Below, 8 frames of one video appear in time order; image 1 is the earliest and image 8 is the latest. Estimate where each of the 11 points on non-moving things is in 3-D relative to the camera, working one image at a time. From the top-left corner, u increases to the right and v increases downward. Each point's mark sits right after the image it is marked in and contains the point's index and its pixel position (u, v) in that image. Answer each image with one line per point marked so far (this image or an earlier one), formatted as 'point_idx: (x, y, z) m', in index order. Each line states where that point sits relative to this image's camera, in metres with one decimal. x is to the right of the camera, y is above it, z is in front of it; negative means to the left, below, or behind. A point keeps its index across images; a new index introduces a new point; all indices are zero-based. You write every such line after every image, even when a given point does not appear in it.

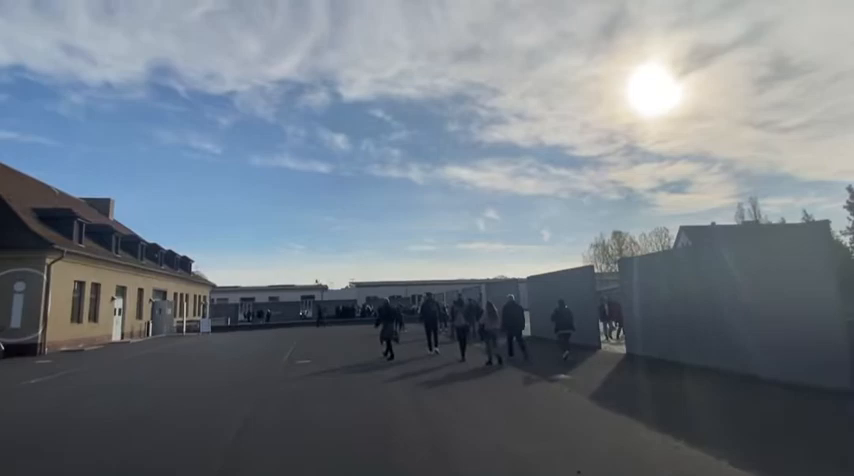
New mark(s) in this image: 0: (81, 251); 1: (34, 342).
0: (-14.0, -0.5, +18.8) m
1: (-13.6, -3.6, +16.0) m
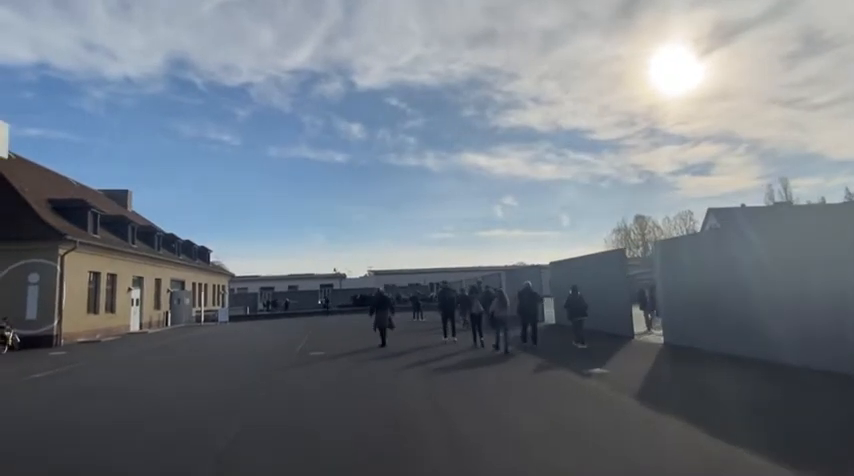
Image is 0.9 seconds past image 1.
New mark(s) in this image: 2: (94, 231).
0: (-13.3, -0.1, +18.6) m
1: (-13.0, -3.3, +15.9) m
2: (-14.3, +0.3, +20.0) m
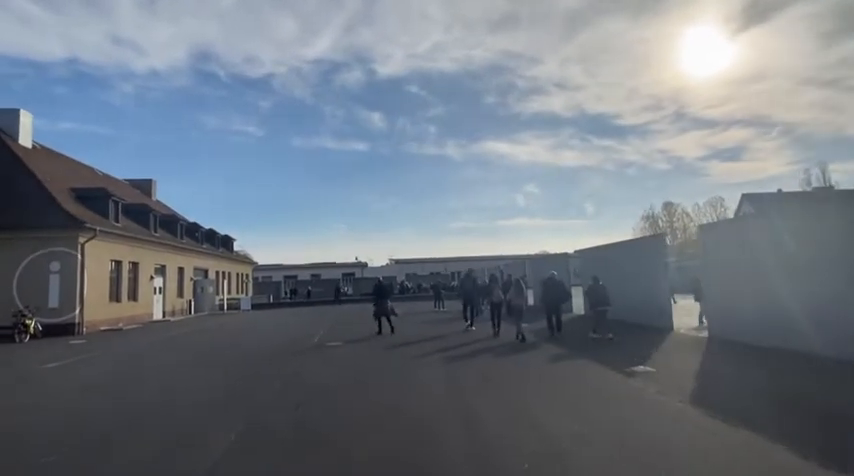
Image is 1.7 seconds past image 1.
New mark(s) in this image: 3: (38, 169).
0: (-12.4, +0.3, +18.6) m
1: (-12.2, -2.9, +16.0) m
2: (-13.4, +0.8, +20.0) m
3: (-15.6, +2.8, +18.7) m
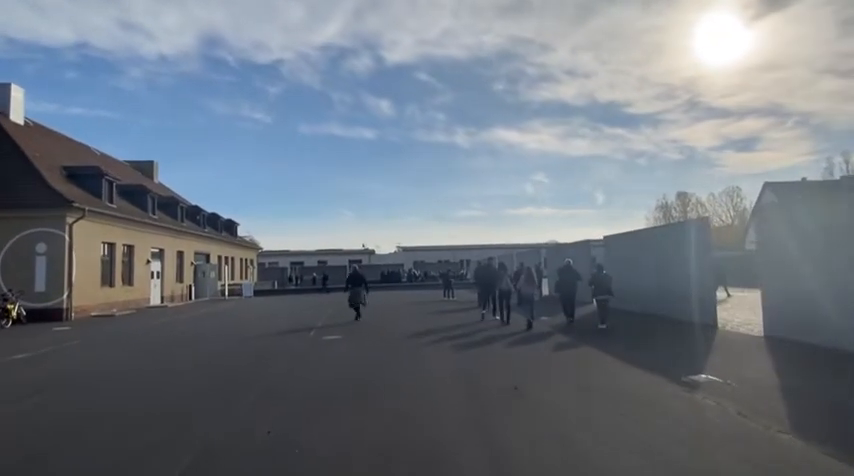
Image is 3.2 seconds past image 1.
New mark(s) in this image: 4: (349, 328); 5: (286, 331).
0: (-12.0, +1.0, +17.6) m
1: (-11.9, -2.2, +15.1) m
2: (-13.0, +1.5, +19.1) m
3: (-15.2, +3.5, +17.7) m
4: (-3.1, -3.6, +18.6) m
5: (-5.5, -3.6, +18.2) m
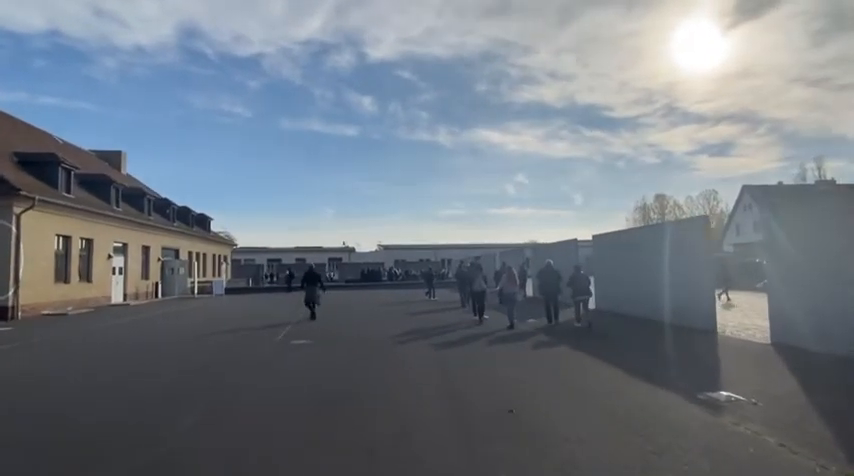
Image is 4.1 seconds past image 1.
0: (-12.7, +1.3, +16.3) m
1: (-12.5, -2.0, +13.8) m
2: (-13.7, +1.8, +17.7) m
3: (-15.9, +3.8, +16.3) m
4: (-3.9, -3.4, +17.6) m
5: (-6.3, -3.4, +17.2) m
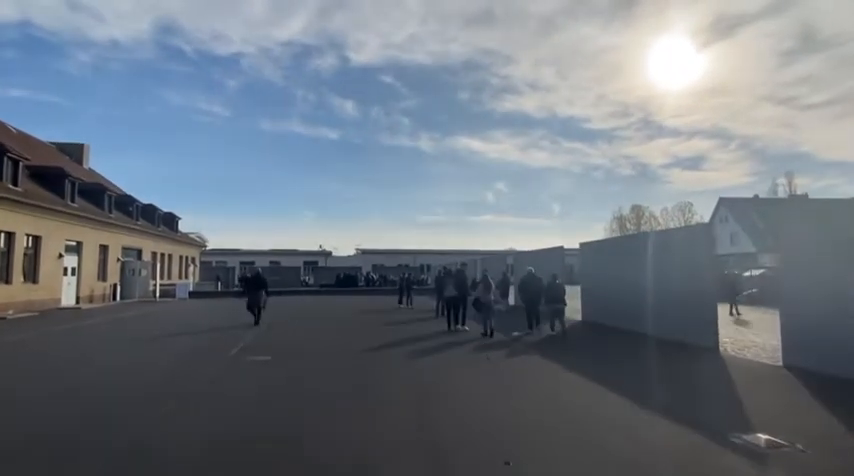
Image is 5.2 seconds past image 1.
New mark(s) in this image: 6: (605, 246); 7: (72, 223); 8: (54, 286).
0: (-13.3, +1.4, +14.9) m
1: (-13.1, -1.8, +12.4) m
2: (-14.4, +1.9, +16.3) m
3: (-16.5, +4.0, +14.7) m
4: (-4.8, -3.5, +16.5) m
5: (-7.1, -3.5, +16.0) m
6: (+7.8, -0.3, +19.5) m
7: (-14.2, +0.6, +18.6) m
8: (-14.0, -1.8, +17.4) m
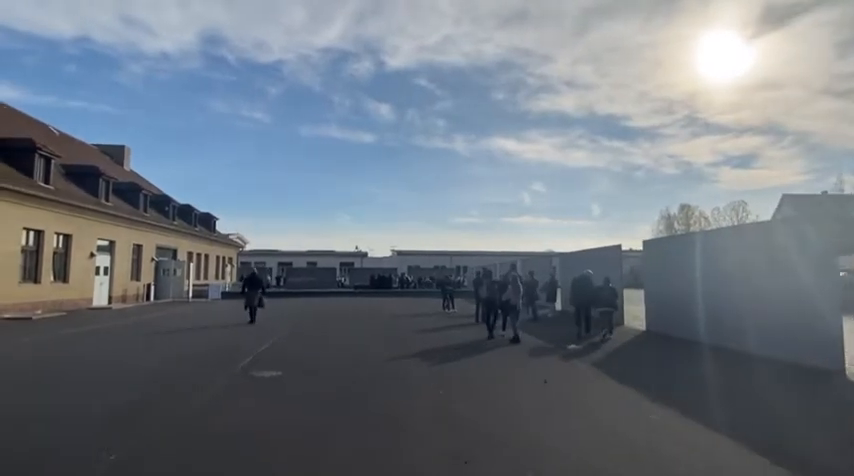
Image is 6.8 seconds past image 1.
0: (-12.2, +1.5, +14.6) m
1: (-12.1, -1.8, +12.1) m
2: (-13.1, +2.0, +16.1) m
3: (-15.3, +4.1, +14.7) m
4: (-3.5, -3.5, +15.6) m
5: (-5.9, -3.4, +15.2) m
6: (+9.2, -0.2, +17.6) m
7: (-12.7, +0.6, +18.4) m
8: (-12.6, -1.7, +17.1) m
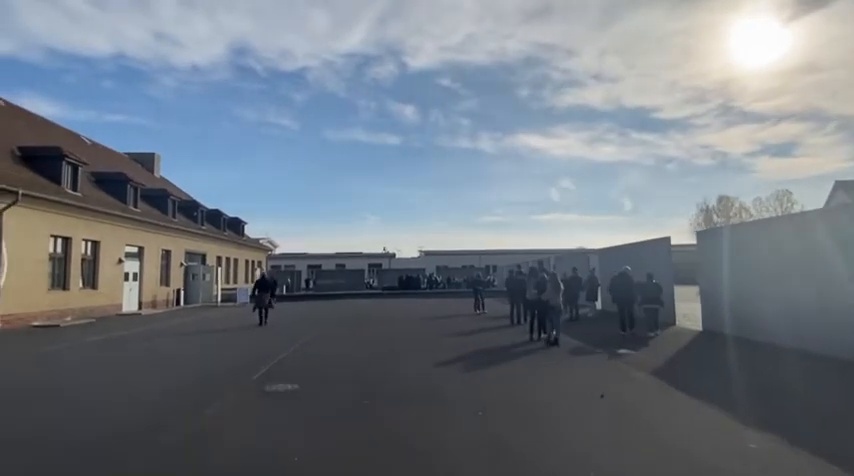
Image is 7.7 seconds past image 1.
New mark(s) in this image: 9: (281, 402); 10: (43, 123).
0: (-11.3, +1.3, +14.6) m
1: (-11.3, -2.0, +12.0) m
2: (-12.2, +1.7, +16.1) m
3: (-14.5, +3.8, +14.9) m
4: (-2.4, -3.5, +15.0) m
5: (-4.8, -3.5, +14.8) m
6: (+10.3, +0.1, +16.3) m
7: (-11.6, +0.4, +18.4) m
8: (-11.5, -2.0, +17.1) m
9: (-2.4, -3.3, +8.5) m
10: (-16.6, +4.9, +19.3) m
